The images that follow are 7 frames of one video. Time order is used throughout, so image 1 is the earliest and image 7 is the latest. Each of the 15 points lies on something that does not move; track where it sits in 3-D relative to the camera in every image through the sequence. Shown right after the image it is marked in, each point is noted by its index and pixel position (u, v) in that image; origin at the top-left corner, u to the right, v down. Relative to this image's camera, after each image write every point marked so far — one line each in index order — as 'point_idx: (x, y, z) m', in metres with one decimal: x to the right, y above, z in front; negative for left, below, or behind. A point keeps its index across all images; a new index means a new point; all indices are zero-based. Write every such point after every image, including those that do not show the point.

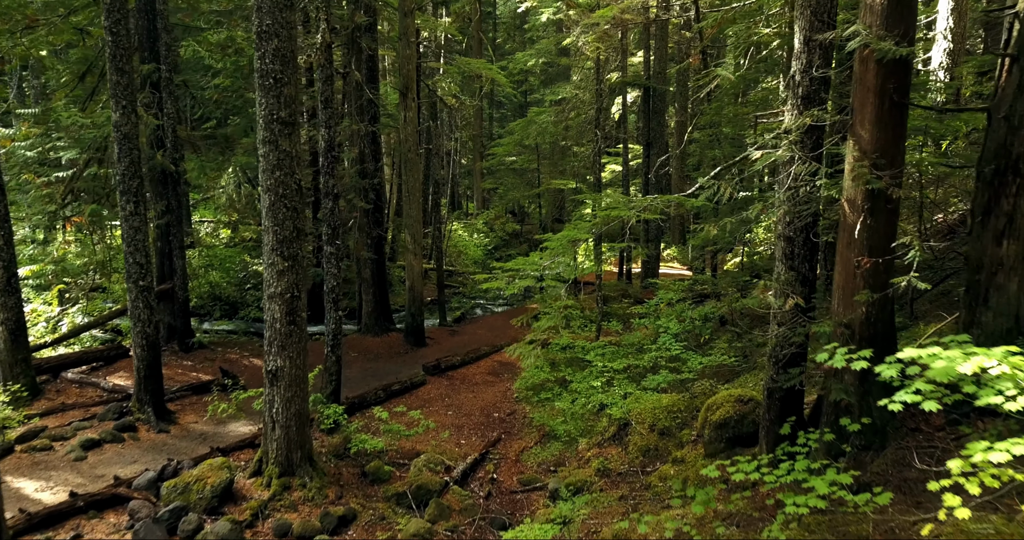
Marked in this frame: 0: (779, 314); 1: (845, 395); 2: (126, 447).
0: (+1.5, -0.2, +5.4) m
1: (+1.7, -0.6, +4.8) m
2: (-3.1, -1.4, +7.6) m
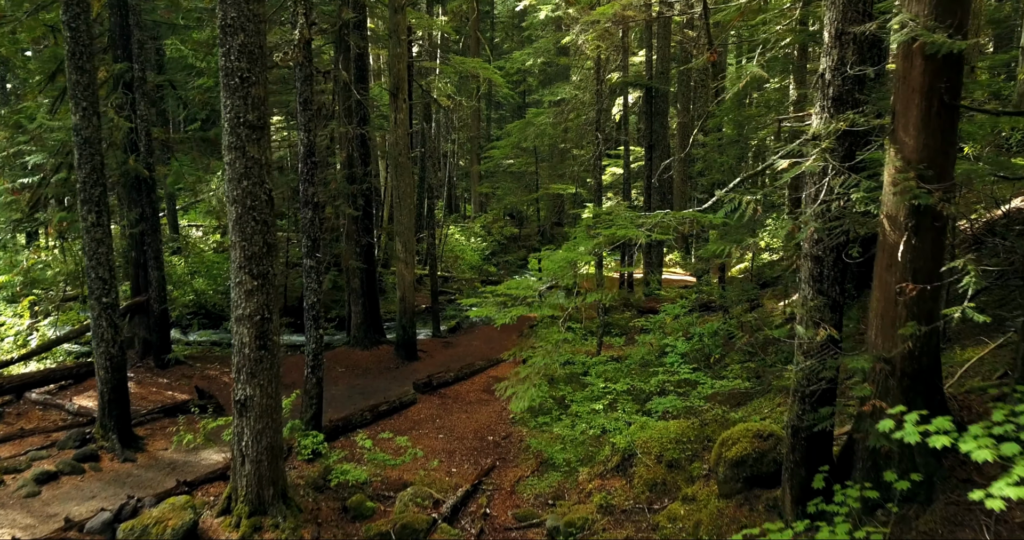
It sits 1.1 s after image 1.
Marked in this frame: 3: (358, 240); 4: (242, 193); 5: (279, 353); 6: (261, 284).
0: (+1.4, -0.4, +4.7) m
1: (+1.6, -0.7, +4.2) m
2: (-3.1, -1.5, +7.0) m
3: (-2.0, +0.4, +12.1) m
4: (-1.6, +0.5, +5.7) m
5: (-1.5, -0.5, +6.2) m
6: (-1.6, -0.1, +5.9) m
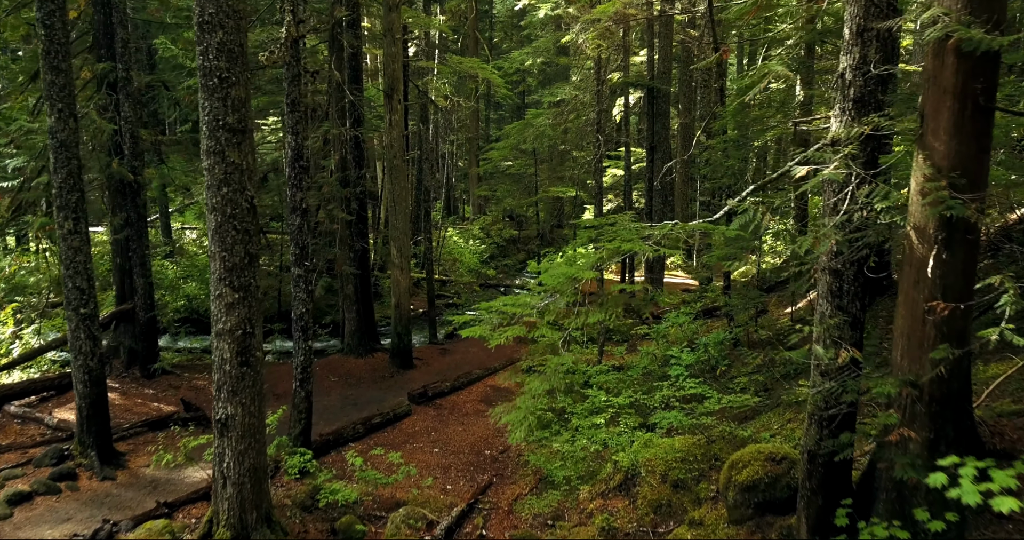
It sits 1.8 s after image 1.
0: (+1.4, -0.4, +4.4) m
1: (+1.6, -0.8, +3.8) m
2: (-3.1, -1.6, +6.7) m
3: (-2.0, +0.3, +11.8) m
4: (-1.6, +0.4, +5.4) m
5: (-1.5, -0.6, +5.8) m
6: (-1.6, -0.2, +5.6) m
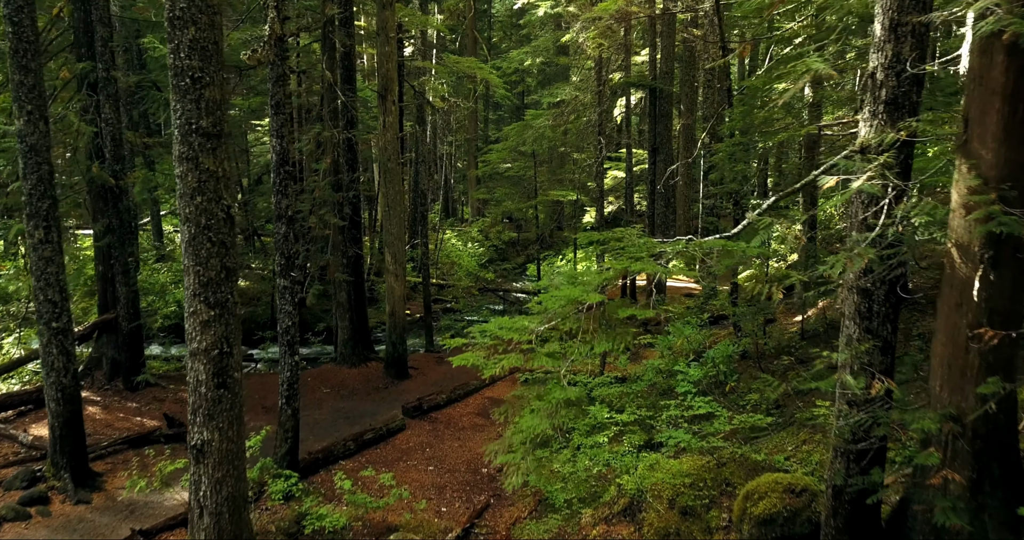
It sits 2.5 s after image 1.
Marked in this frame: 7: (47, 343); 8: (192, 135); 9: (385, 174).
0: (+1.4, -0.5, +4.0) m
1: (+1.6, -0.9, +3.4) m
2: (-3.2, -1.7, +6.3) m
3: (-2.0, +0.2, +11.4) m
4: (-1.7, +0.3, +5.0) m
5: (-1.5, -0.7, +5.4) m
6: (-1.6, -0.2, +5.2) m
7: (-3.3, -0.5, +6.7) m
8: (-1.7, +0.7, +4.9) m
9: (-1.5, +1.1, +11.2) m
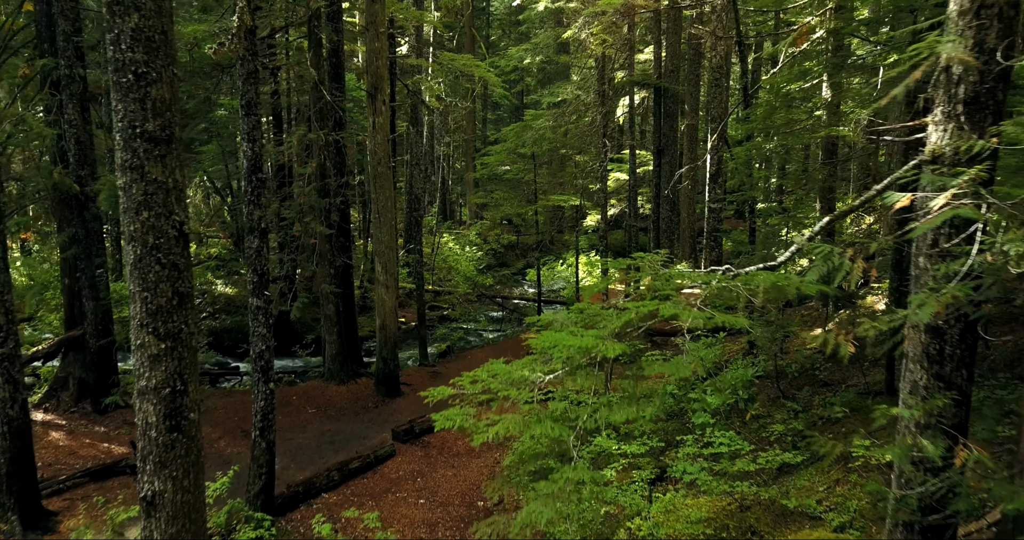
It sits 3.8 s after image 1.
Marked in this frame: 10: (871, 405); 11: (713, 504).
0: (+1.4, -0.6, +3.3) m
1: (+1.6, -1.0, +2.7) m
2: (-3.2, -1.8, +5.6) m
3: (-2.0, +0.1, +10.7) m
4: (-1.7, +0.2, +4.3) m
5: (-1.6, -0.8, +4.7) m
6: (-1.6, -0.4, +4.5) m
7: (-3.3, -0.6, +6.0) m
8: (-1.7, +0.6, +4.2) m
9: (-1.5, +1.0, +10.5) m
10: (+2.5, -0.9, +6.7) m
11: (+1.2, -1.4, +5.8) m
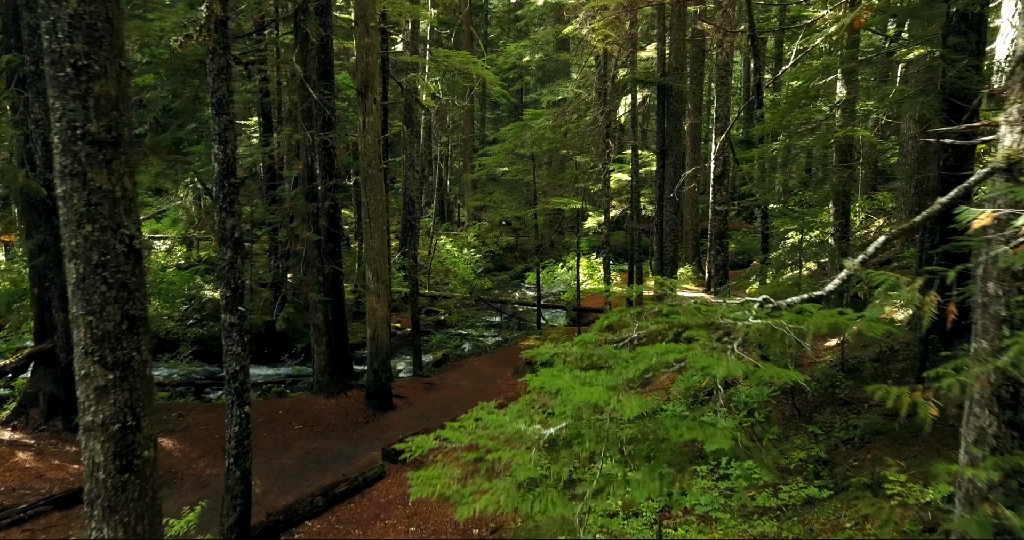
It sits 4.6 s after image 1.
0: (+1.4, -0.7, +2.8) m
1: (+1.6, -1.1, +2.2) m
2: (-3.2, -1.9, +5.0) m
3: (-2.0, 0.0, +10.2) m
4: (-1.7, +0.1, +3.8) m
5: (-1.6, -0.9, +4.2) m
6: (-1.6, -0.4, +4.0) m
7: (-3.3, -0.7, +5.5) m
8: (-1.7, +0.5, +3.7) m
9: (-1.5, +0.9, +10.0) m
10: (+2.5, -1.0, +6.1) m
11: (+1.2, -1.5, +5.2) m
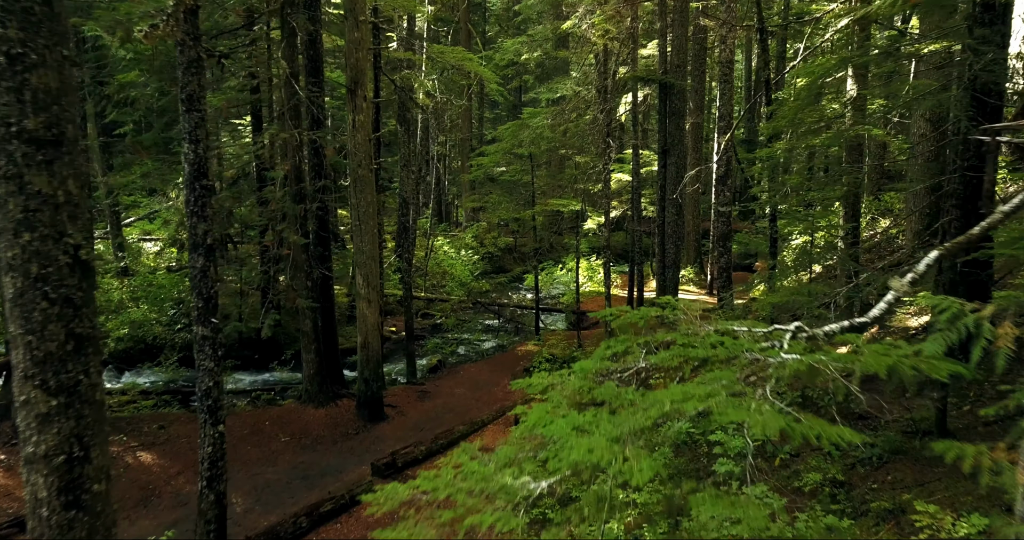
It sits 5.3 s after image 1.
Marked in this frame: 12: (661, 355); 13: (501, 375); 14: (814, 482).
0: (+1.3, -0.8, +2.4) m
1: (+1.5, -1.1, +1.8) m
2: (-3.2, -1.9, +4.6) m
3: (-2.1, 0.0, +9.8) m
4: (-1.7, +0.1, +3.4) m
5: (-1.6, -0.9, +3.8) m
6: (-1.7, -0.5, +3.6) m
7: (-3.3, -0.8, +5.0) m
8: (-1.7, +0.4, +3.3) m
9: (-1.6, +0.9, +9.6) m
10: (+2.4, -1.1, +5.7) m
11: (+1.2, -1.6, +4.8) m
12: (+0.5, -0.3, +3.0) m
13: (-0.1, -1.4, +12.6) m
14: (+1.8, -1.3, +5.6) m
